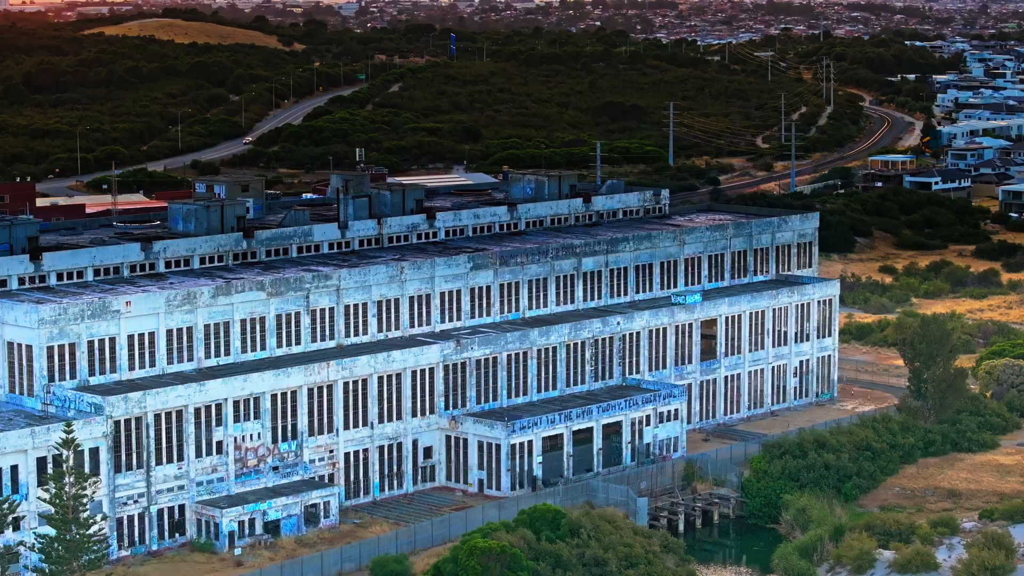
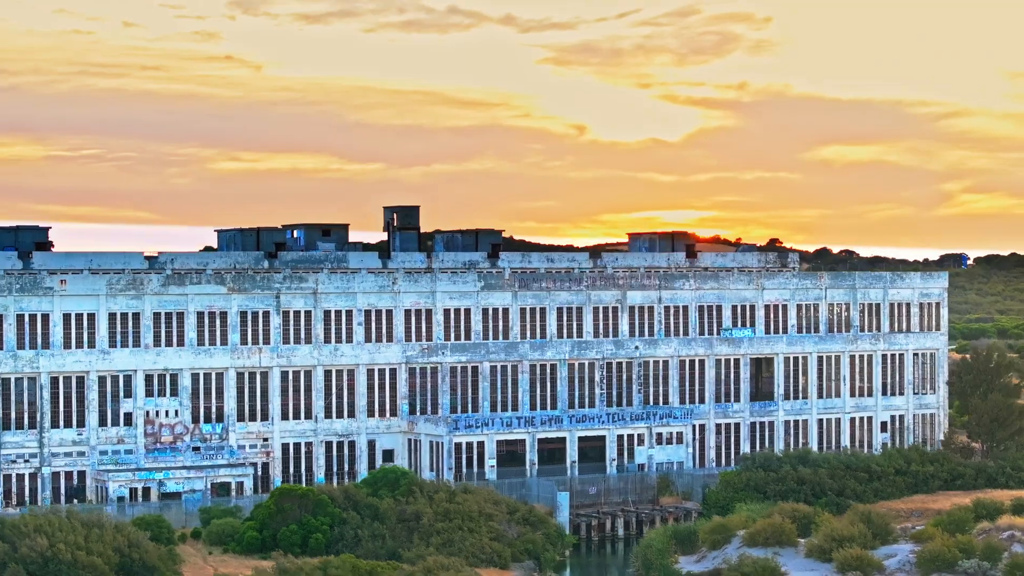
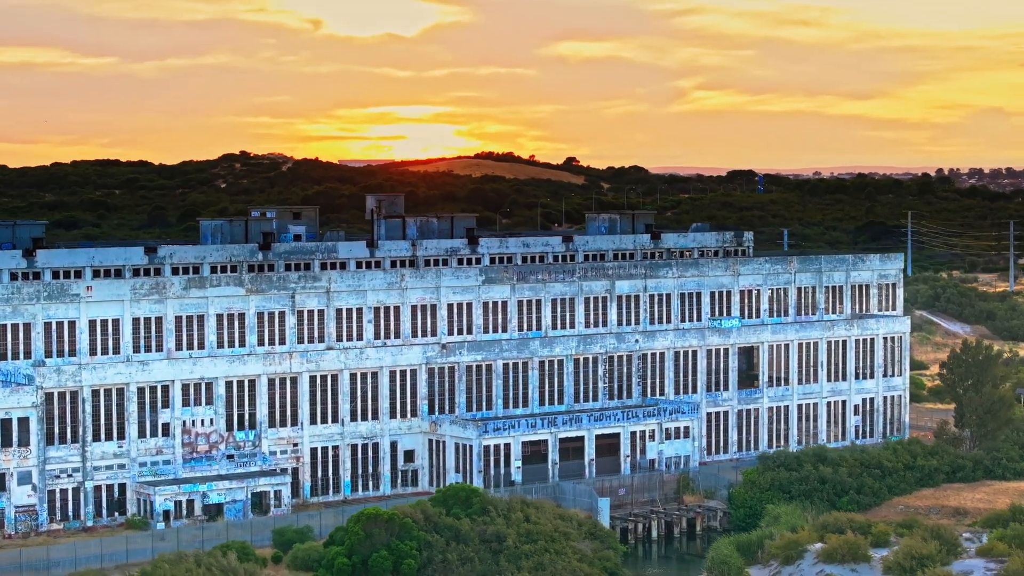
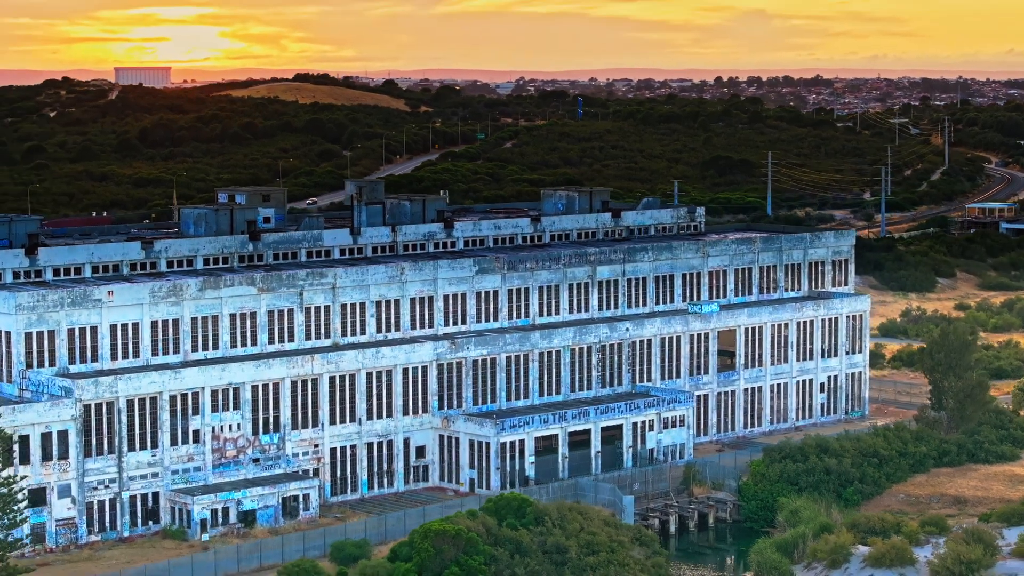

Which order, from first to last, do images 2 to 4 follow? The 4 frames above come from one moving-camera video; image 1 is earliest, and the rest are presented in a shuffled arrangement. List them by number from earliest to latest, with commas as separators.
4, 3, 2
